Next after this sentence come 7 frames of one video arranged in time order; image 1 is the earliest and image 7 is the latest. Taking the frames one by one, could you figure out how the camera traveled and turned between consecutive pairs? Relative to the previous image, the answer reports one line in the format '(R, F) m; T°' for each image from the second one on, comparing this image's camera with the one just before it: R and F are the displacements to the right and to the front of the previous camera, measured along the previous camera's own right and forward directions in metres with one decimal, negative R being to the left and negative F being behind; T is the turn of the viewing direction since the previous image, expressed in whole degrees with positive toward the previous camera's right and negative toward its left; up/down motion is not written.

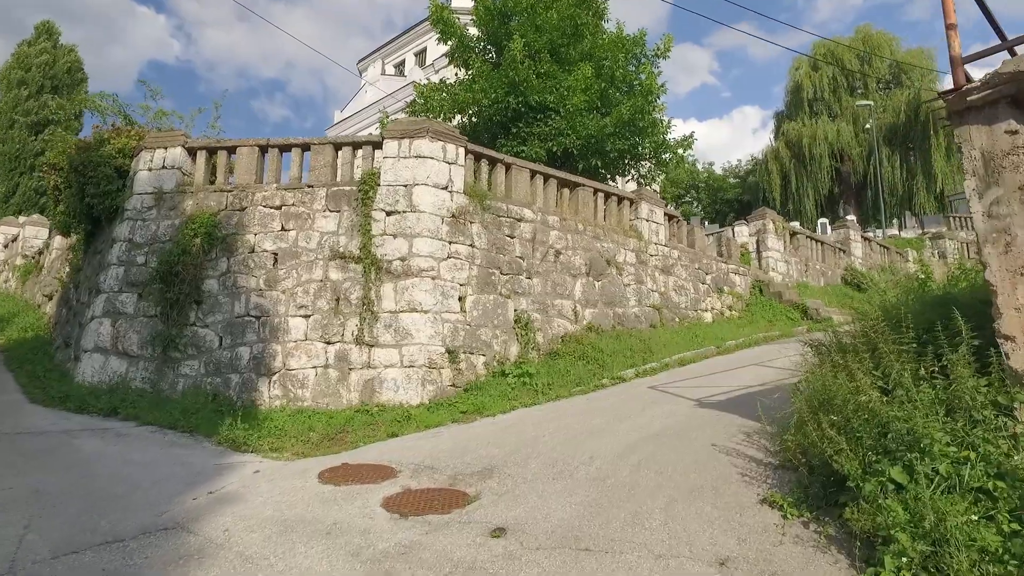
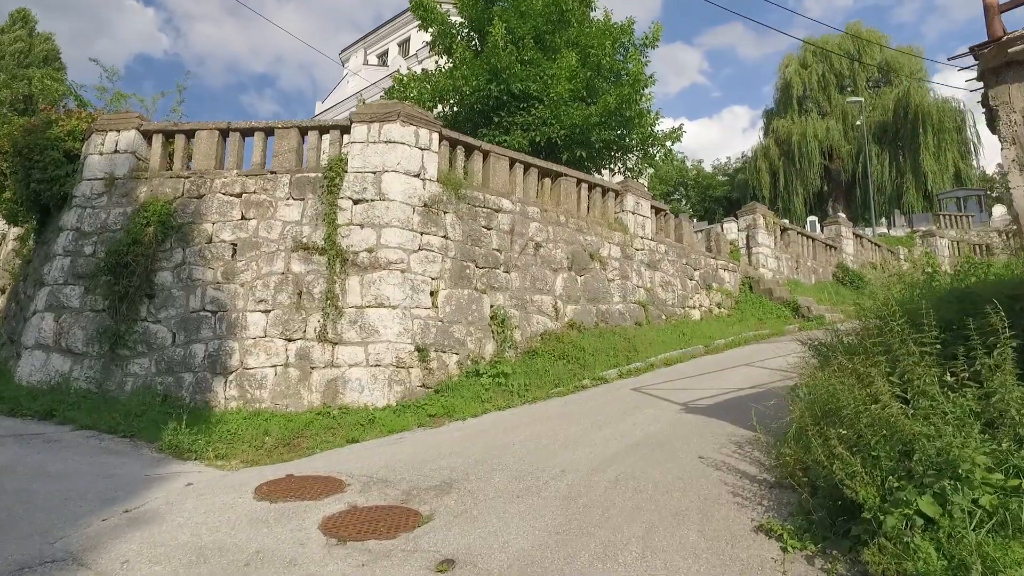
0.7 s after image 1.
(+0.1, +0.5) m; +1°
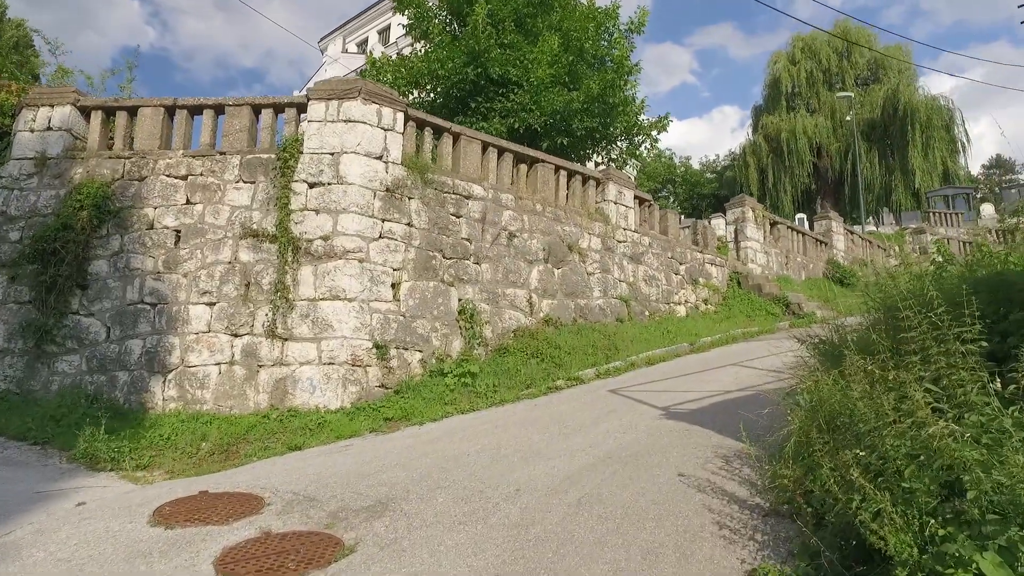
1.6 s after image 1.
(+0.2, +0.6) m; +1°
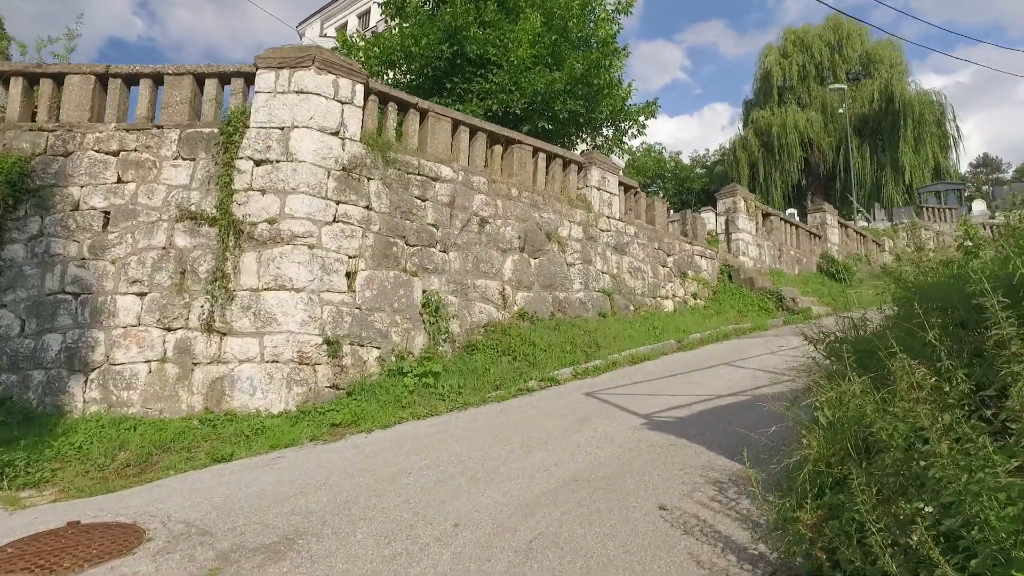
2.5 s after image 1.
(+0.2, +0.7) m; +1°
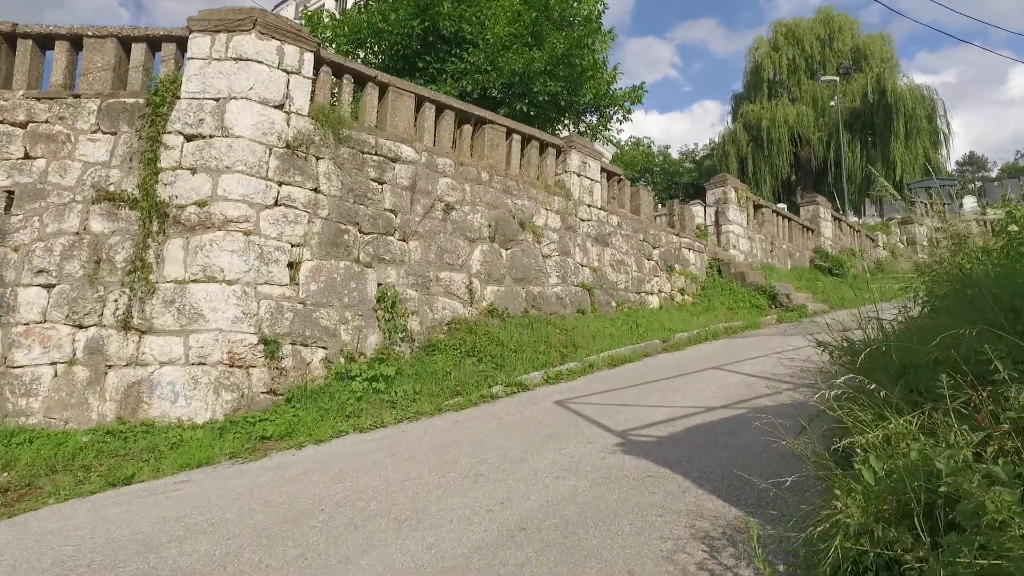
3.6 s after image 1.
(+0.2, +0.7) m; +1°
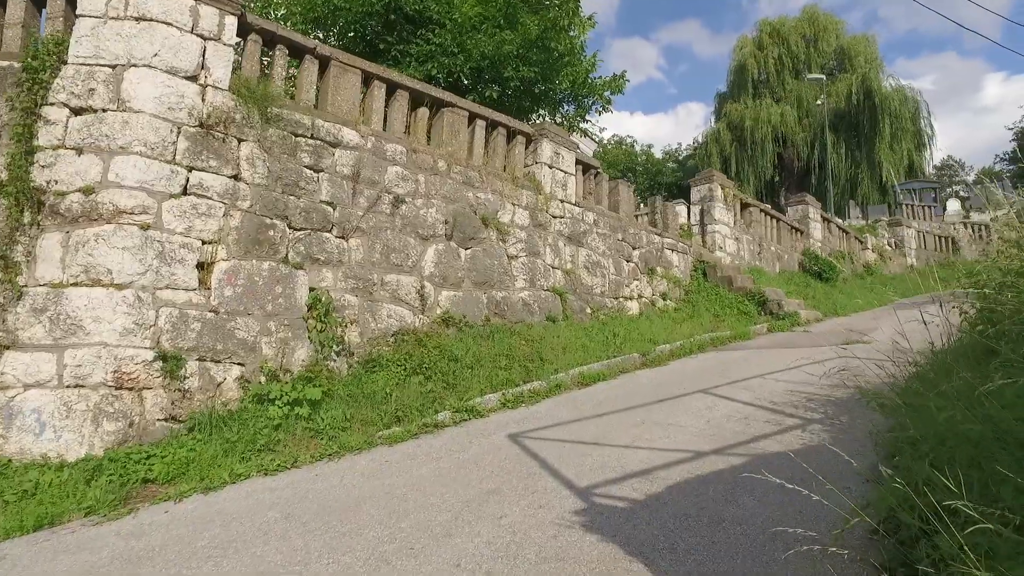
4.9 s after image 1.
(+0.2, +0.9) m; +1°
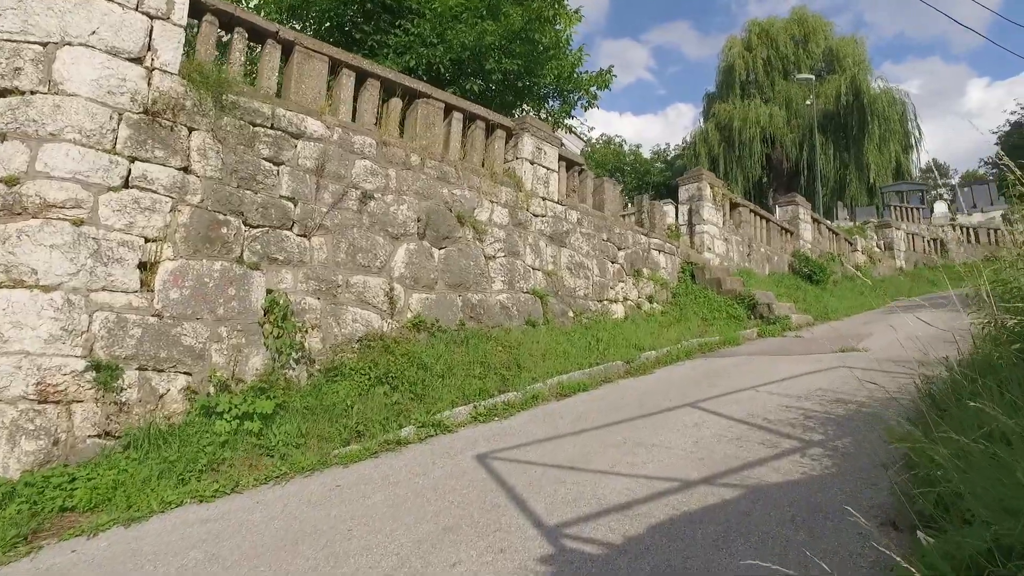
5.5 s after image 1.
(+0.1, +0.4) m; +1°
